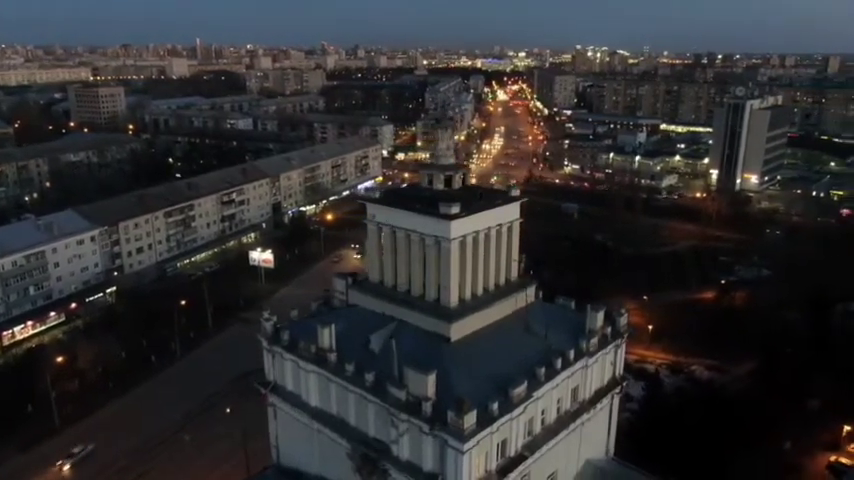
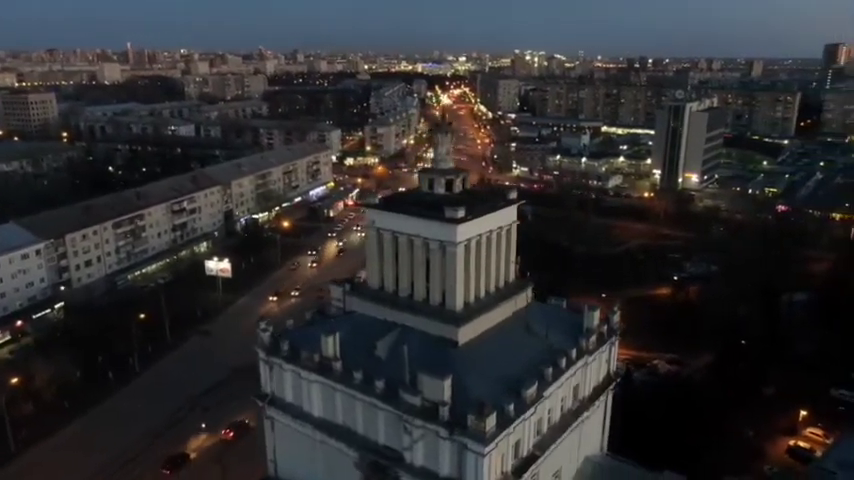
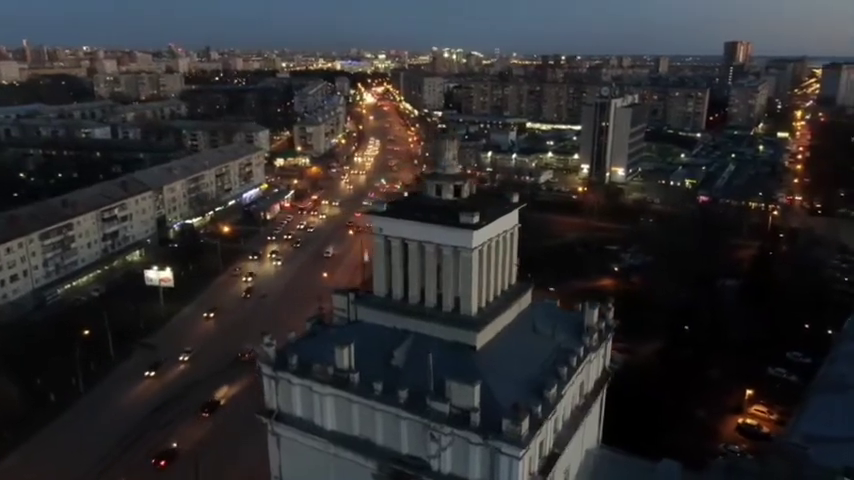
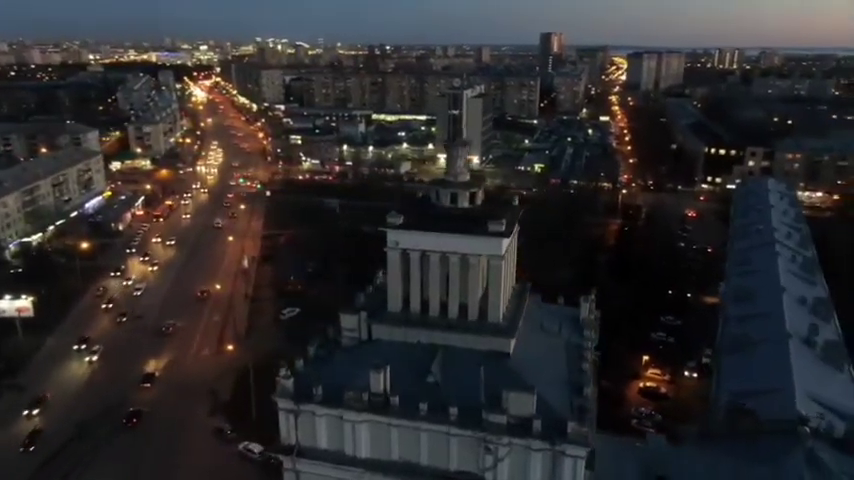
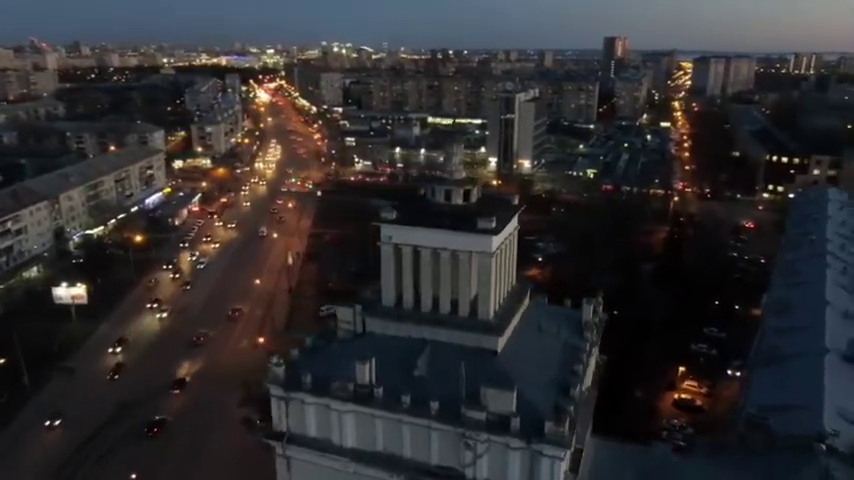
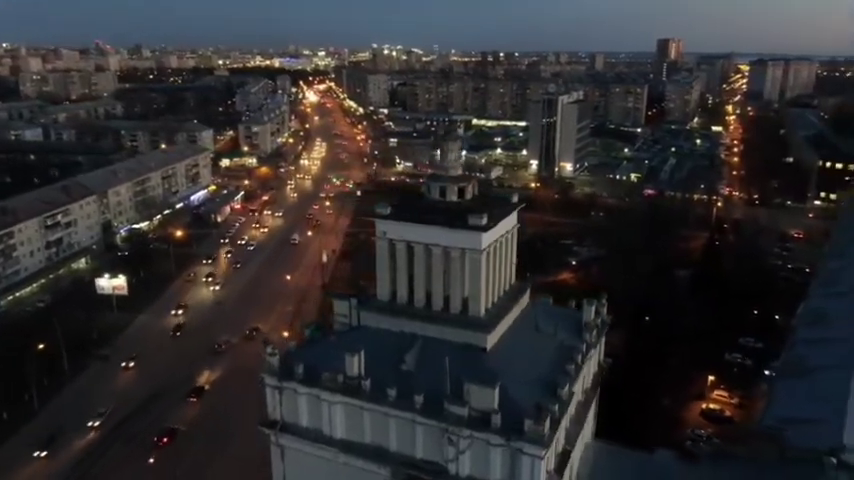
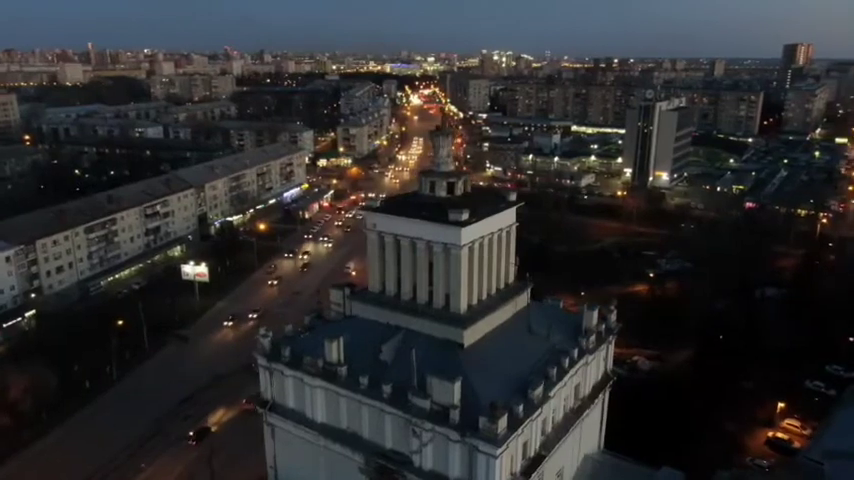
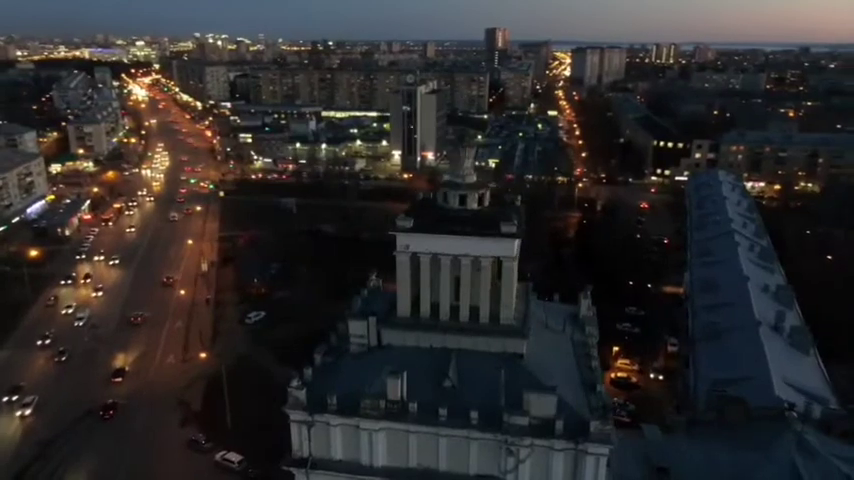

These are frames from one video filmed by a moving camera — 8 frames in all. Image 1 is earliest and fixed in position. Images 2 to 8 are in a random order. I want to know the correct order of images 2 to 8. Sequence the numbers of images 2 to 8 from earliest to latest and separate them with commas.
2, 7, 3, 6, 5, 4, 8
